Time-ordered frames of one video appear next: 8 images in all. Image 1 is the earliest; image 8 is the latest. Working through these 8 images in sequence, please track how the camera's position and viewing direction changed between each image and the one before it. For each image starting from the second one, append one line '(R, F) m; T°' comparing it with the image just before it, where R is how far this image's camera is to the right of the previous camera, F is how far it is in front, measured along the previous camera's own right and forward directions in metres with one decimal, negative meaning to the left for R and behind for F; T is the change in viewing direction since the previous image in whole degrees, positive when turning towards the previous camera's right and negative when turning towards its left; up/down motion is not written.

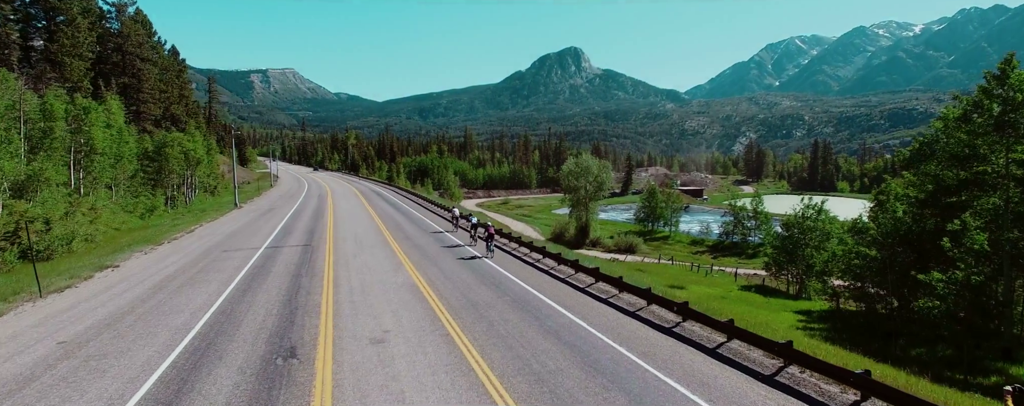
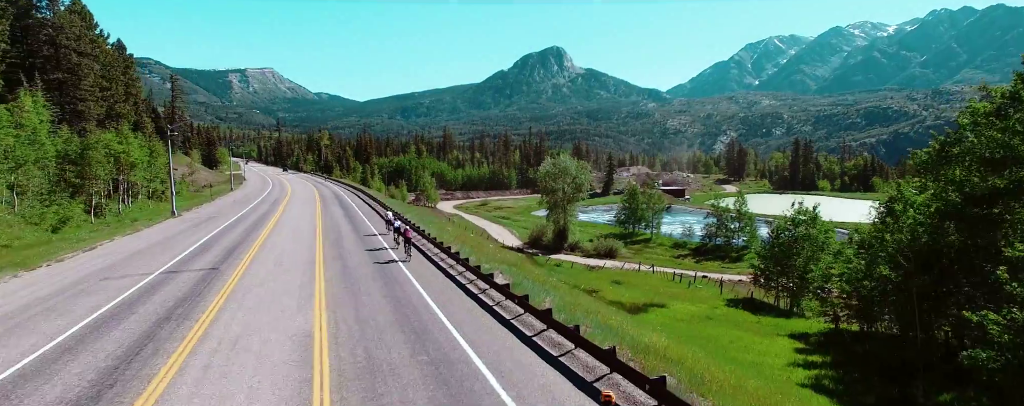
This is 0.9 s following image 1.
(+1.1, +3.7) m; +2°
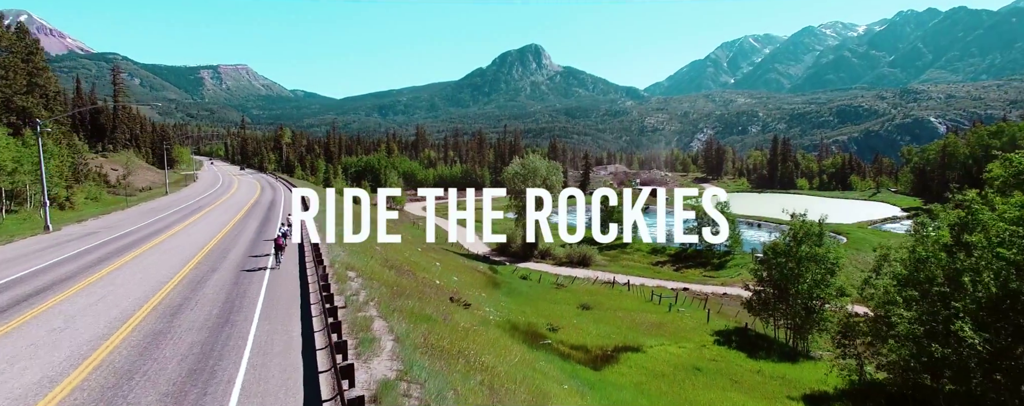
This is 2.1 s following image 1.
(+1.7, +6.5) m; +2°
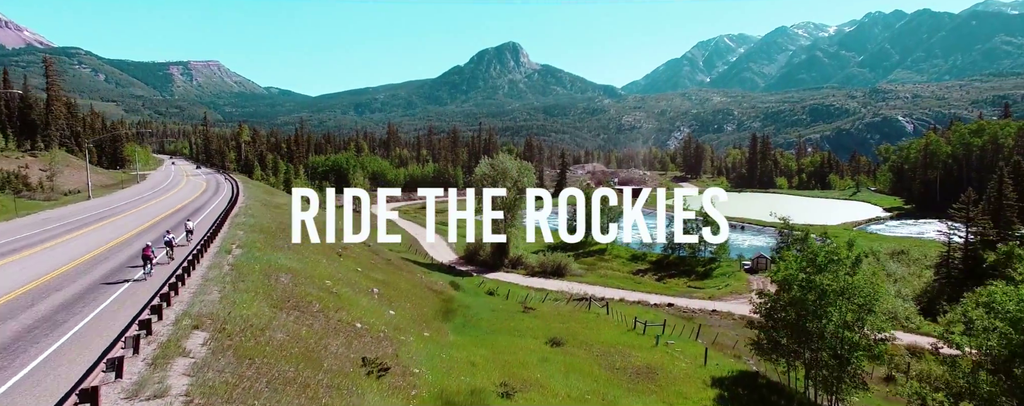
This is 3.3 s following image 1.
(+1.2, +6.6) m; +2°
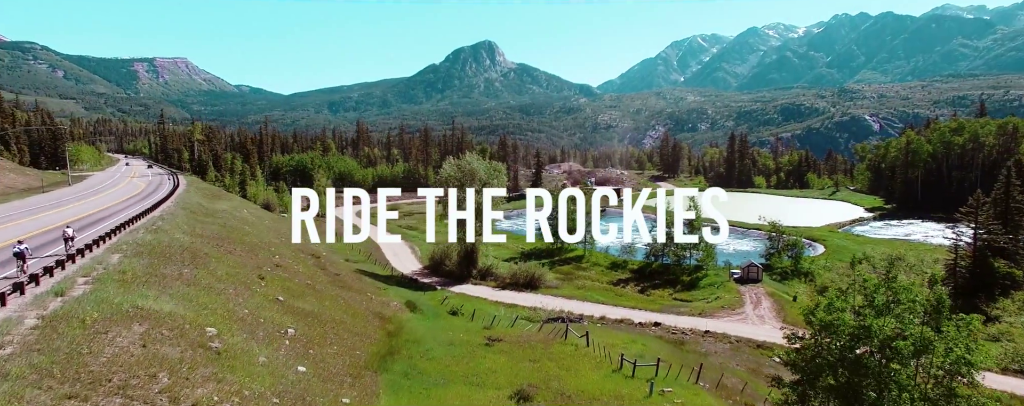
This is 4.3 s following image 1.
(+0.9, +6.7) m; +2°
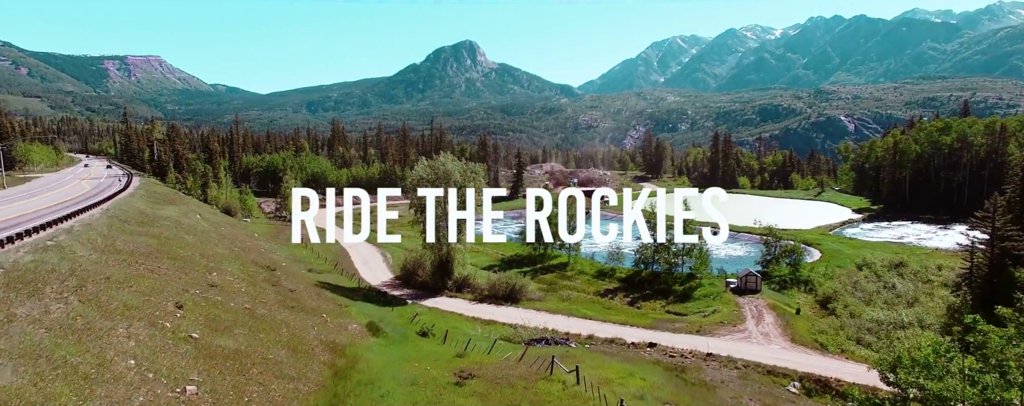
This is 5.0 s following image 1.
(+0.3, +5.5) m; +2°
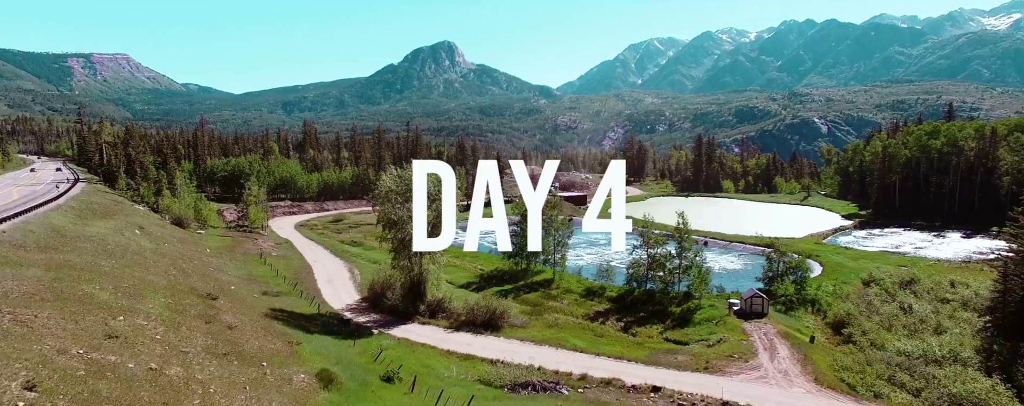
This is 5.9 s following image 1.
(-0.1, +6.5) m; +2°
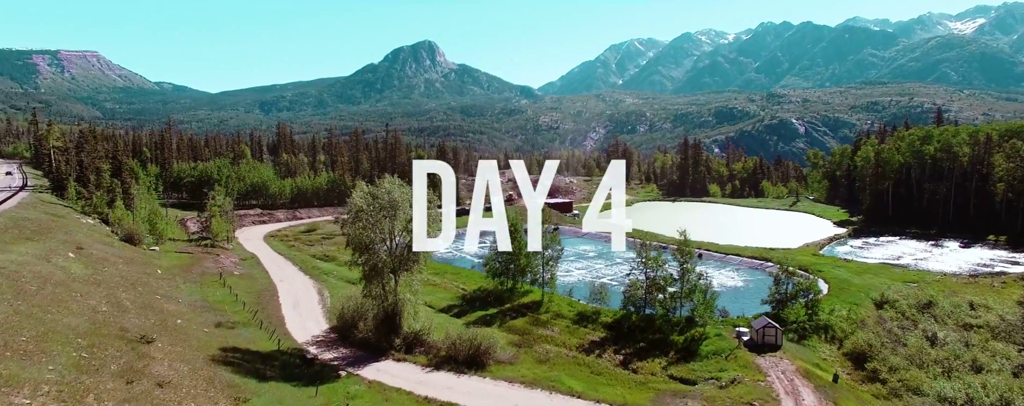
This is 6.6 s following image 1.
(-0.4, +5.9) m; +2°
